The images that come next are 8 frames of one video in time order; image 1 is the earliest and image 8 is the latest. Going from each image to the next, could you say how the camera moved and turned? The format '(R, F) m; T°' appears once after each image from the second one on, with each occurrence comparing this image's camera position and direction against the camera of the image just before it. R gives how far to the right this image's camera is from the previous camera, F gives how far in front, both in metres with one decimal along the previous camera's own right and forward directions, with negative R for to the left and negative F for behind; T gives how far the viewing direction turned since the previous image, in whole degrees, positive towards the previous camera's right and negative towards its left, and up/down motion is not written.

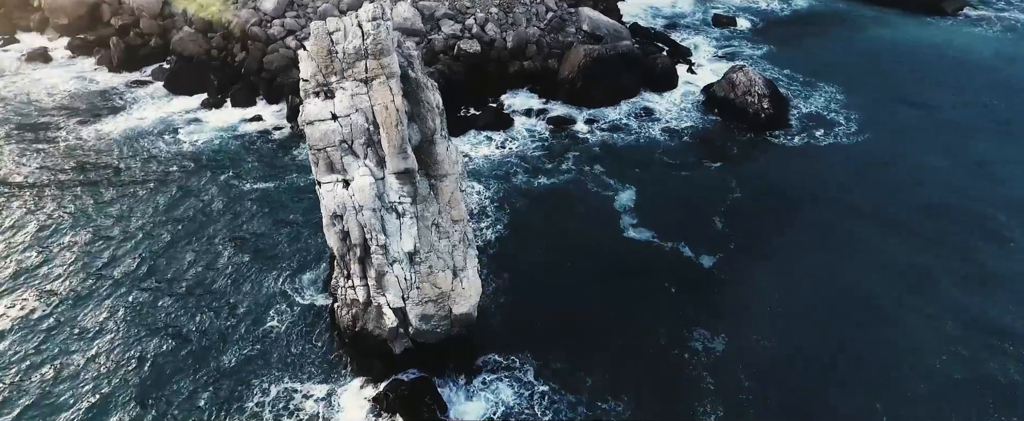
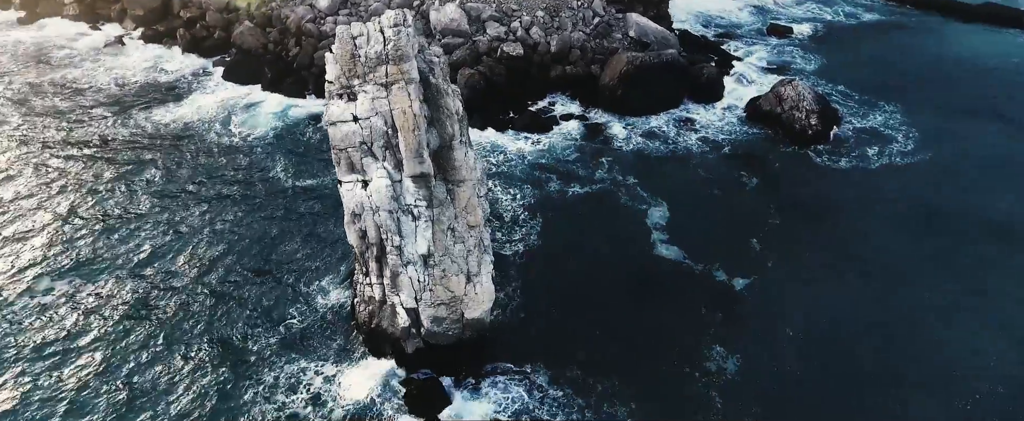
(+1.8, 0.0) m; -5°
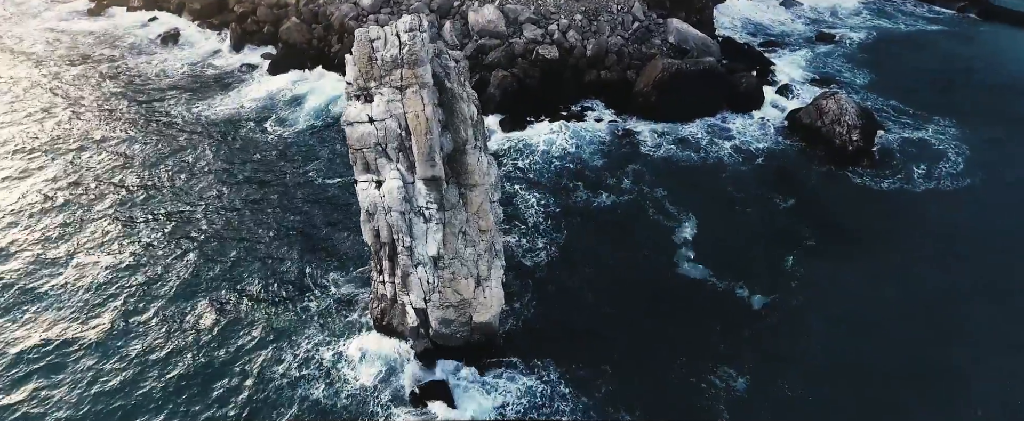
(+1.6, +0.1) m; -4°
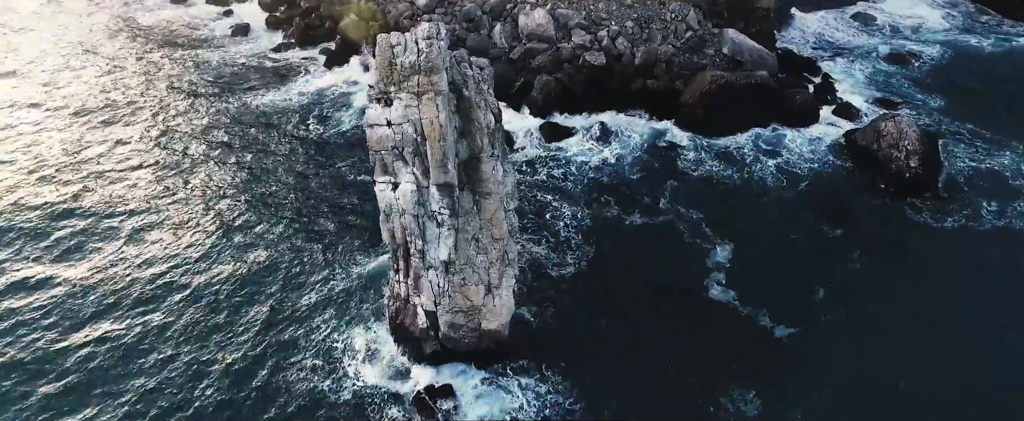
(+2.2, +0.2) m; -6°
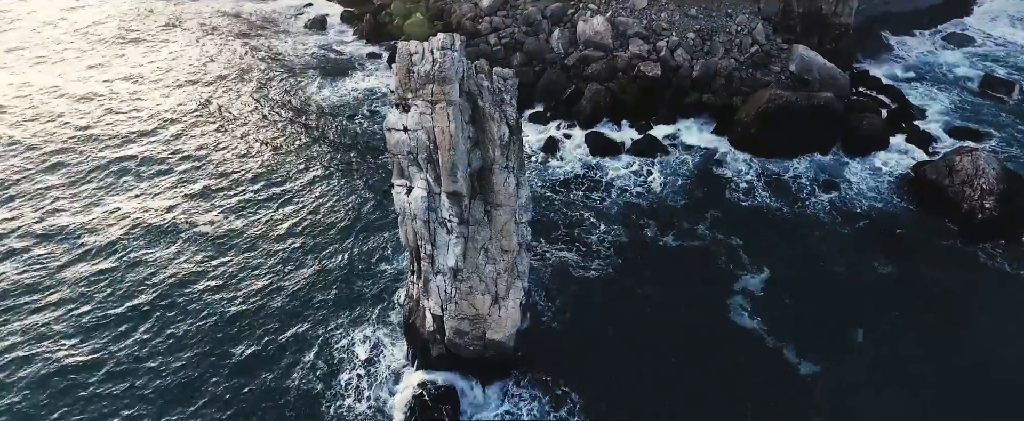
(+3.0, +0.3) m; -7°
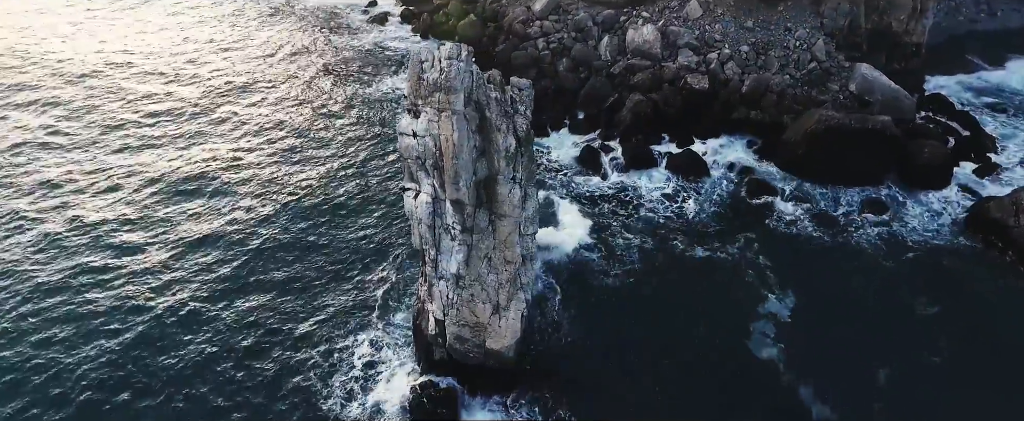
(+2.9, +0.3) m; -6°
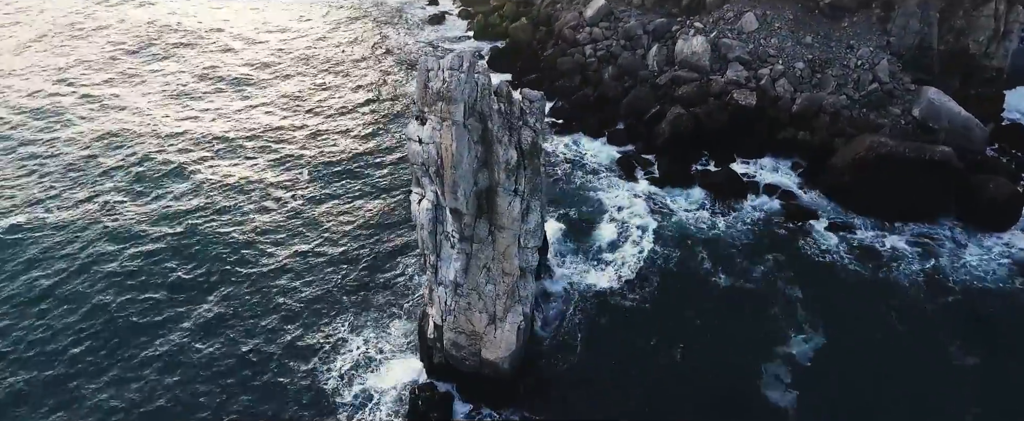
(+3.1, +0.4) m; -7°
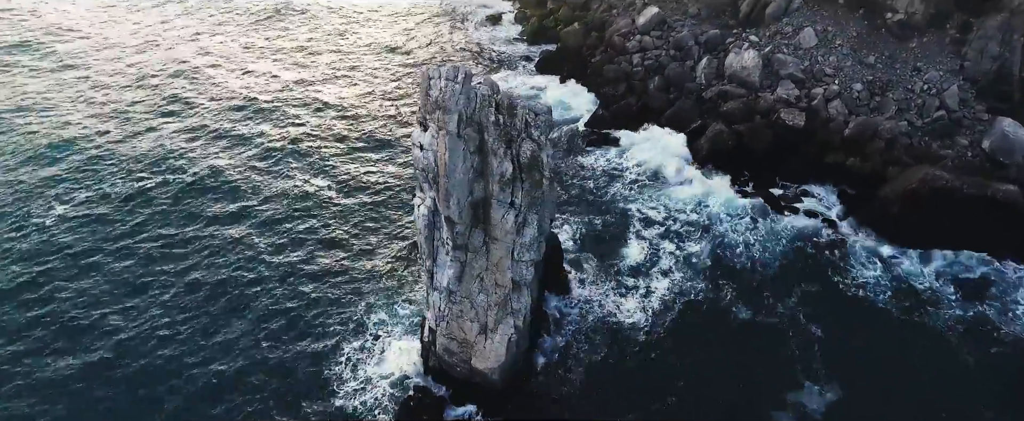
(+3.5, +0.4) m; -7°
